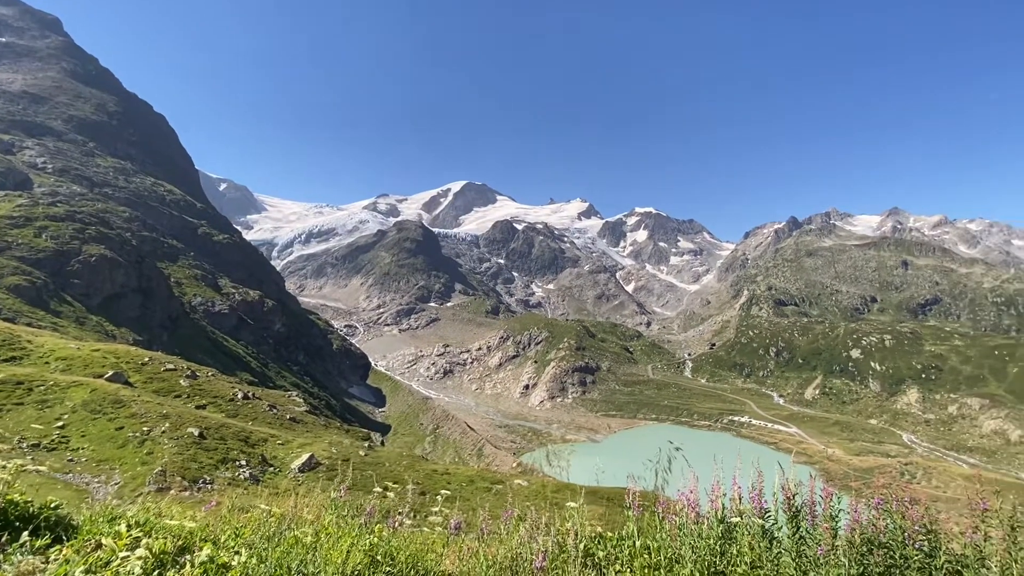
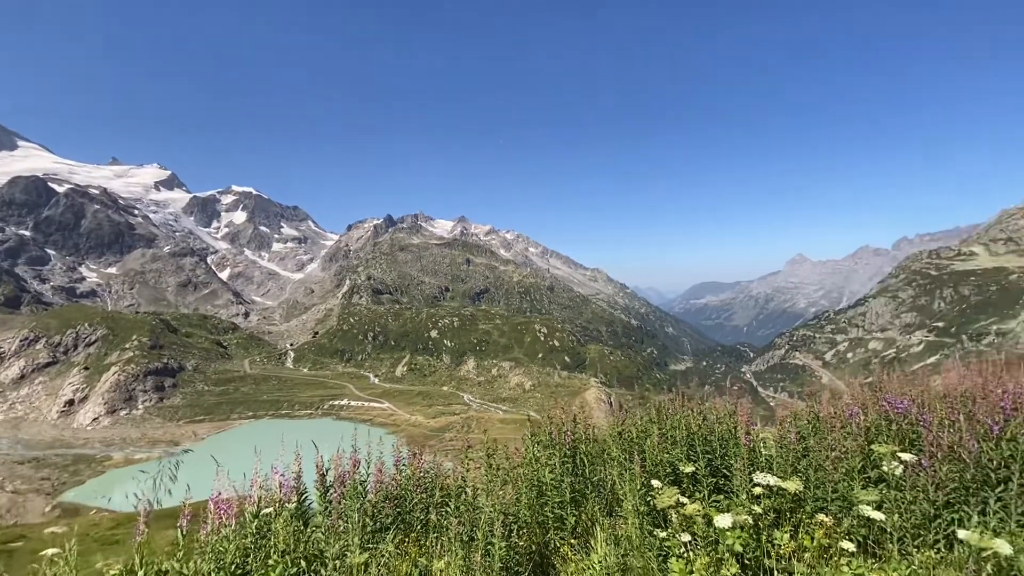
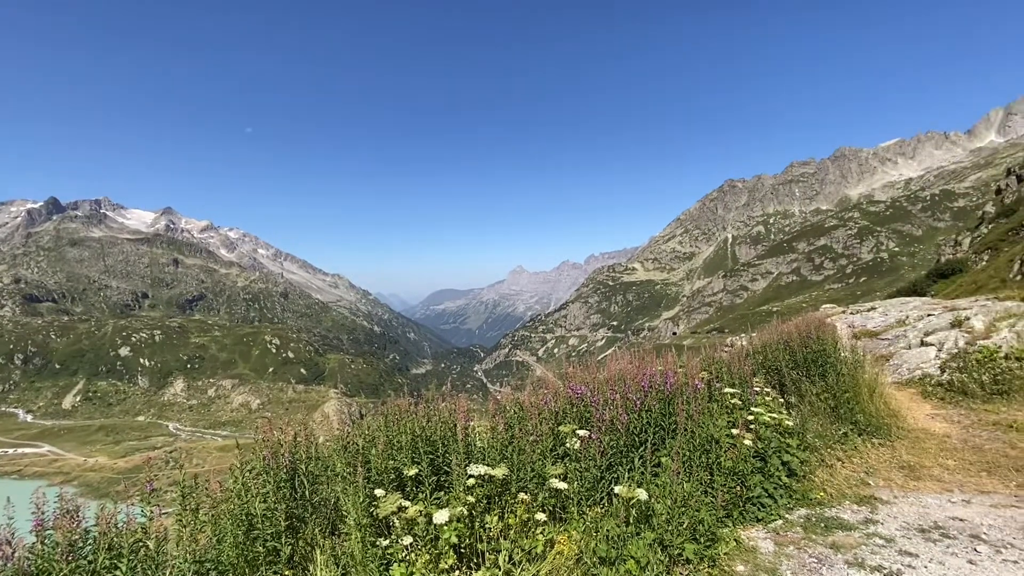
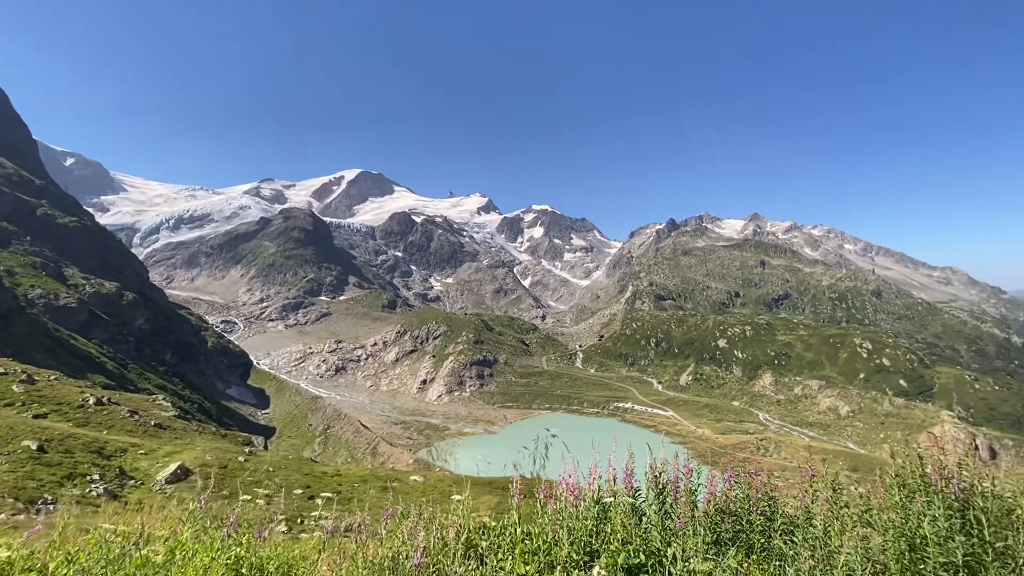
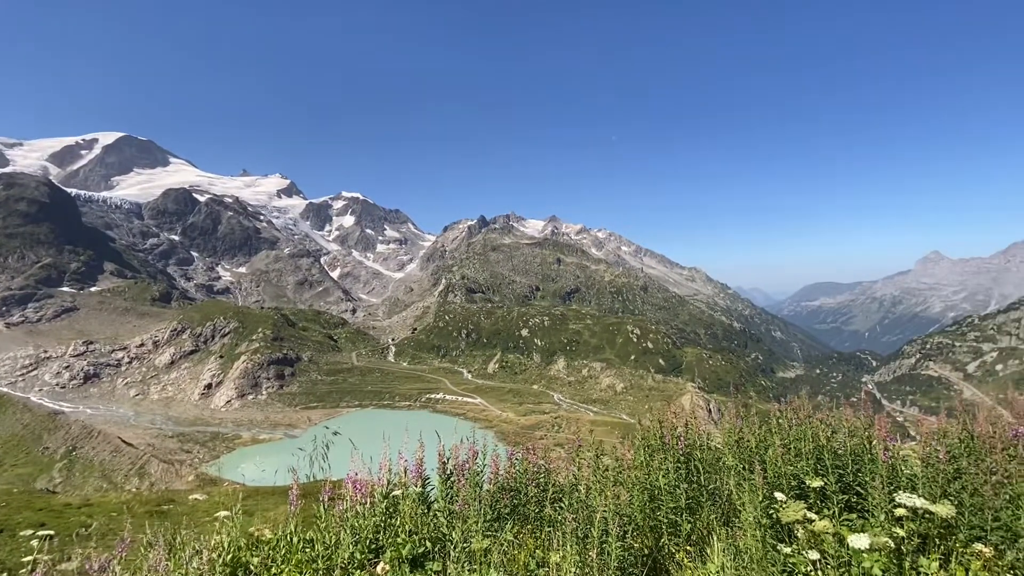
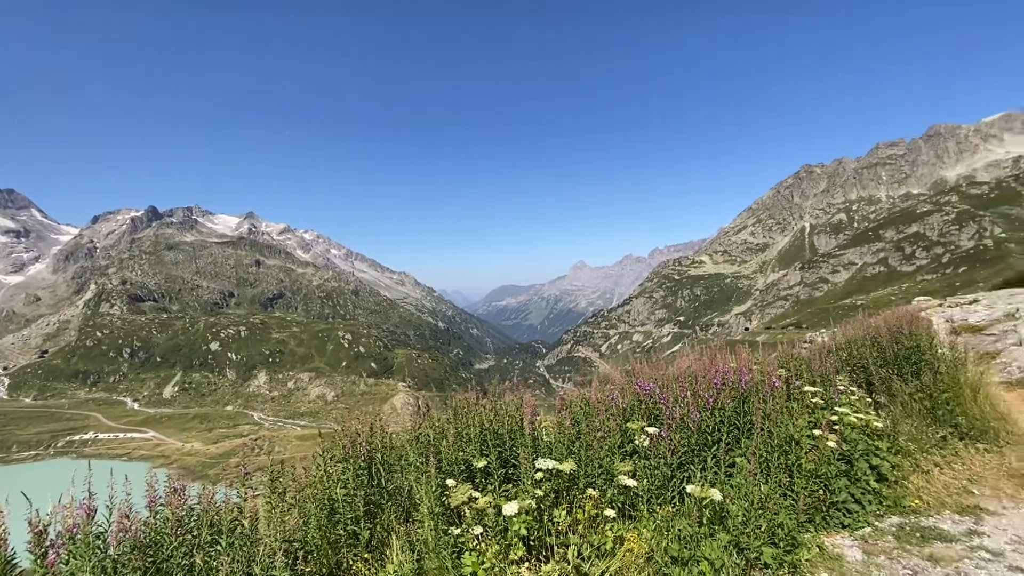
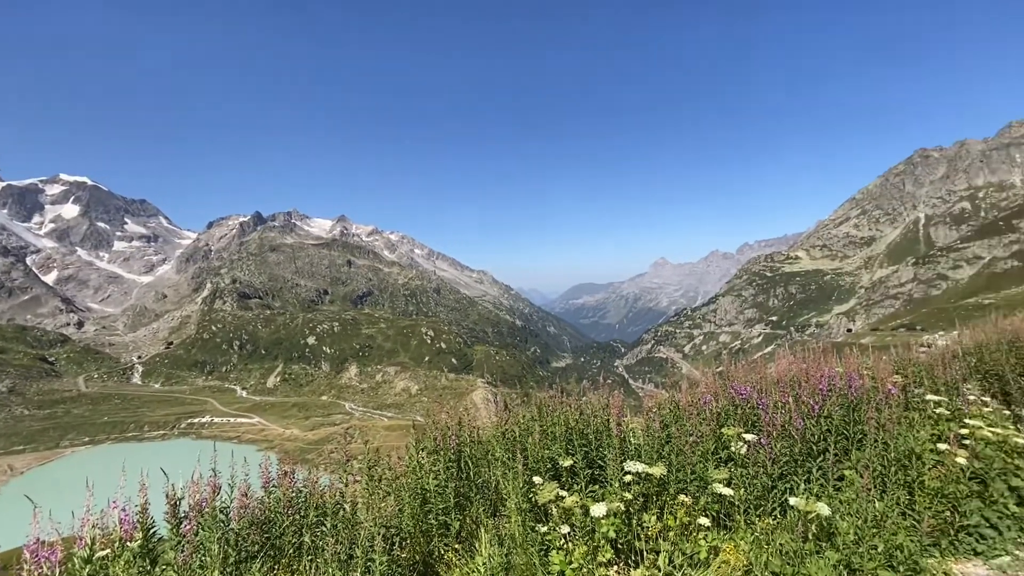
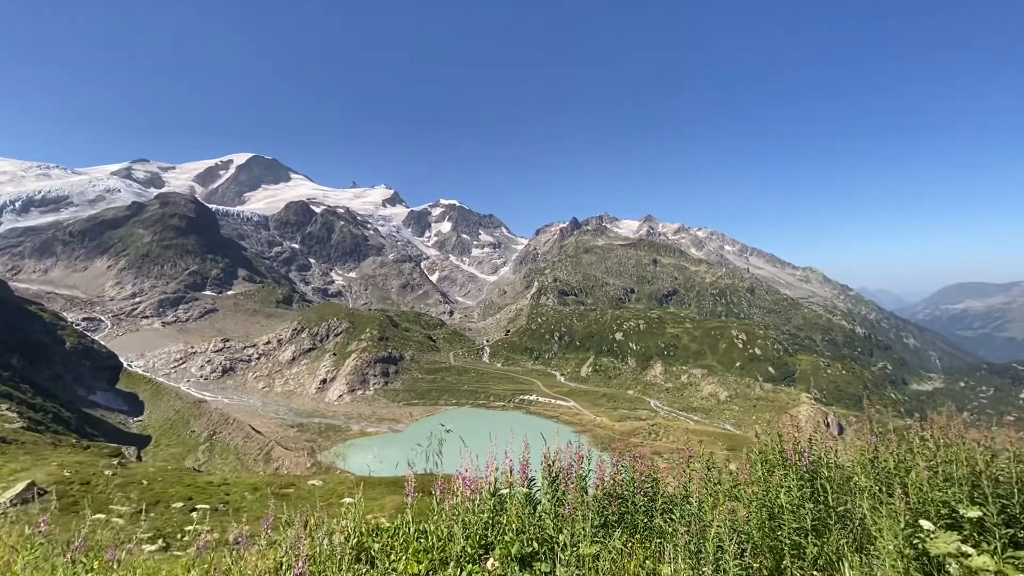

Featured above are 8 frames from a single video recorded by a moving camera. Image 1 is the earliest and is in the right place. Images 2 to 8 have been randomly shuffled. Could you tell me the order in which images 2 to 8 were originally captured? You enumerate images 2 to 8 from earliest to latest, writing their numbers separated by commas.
4, 8, 5, 2, 7, 6, 3
